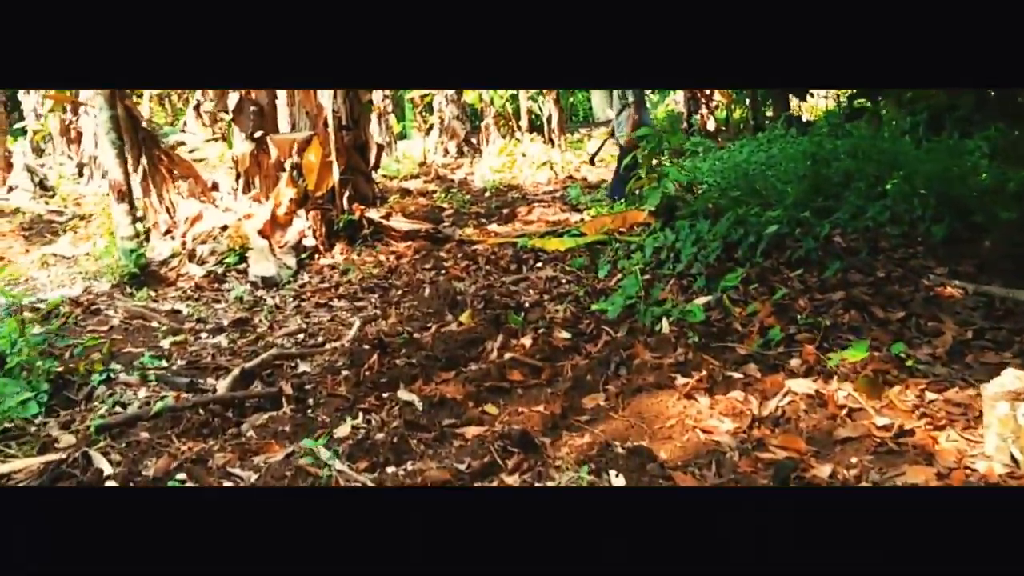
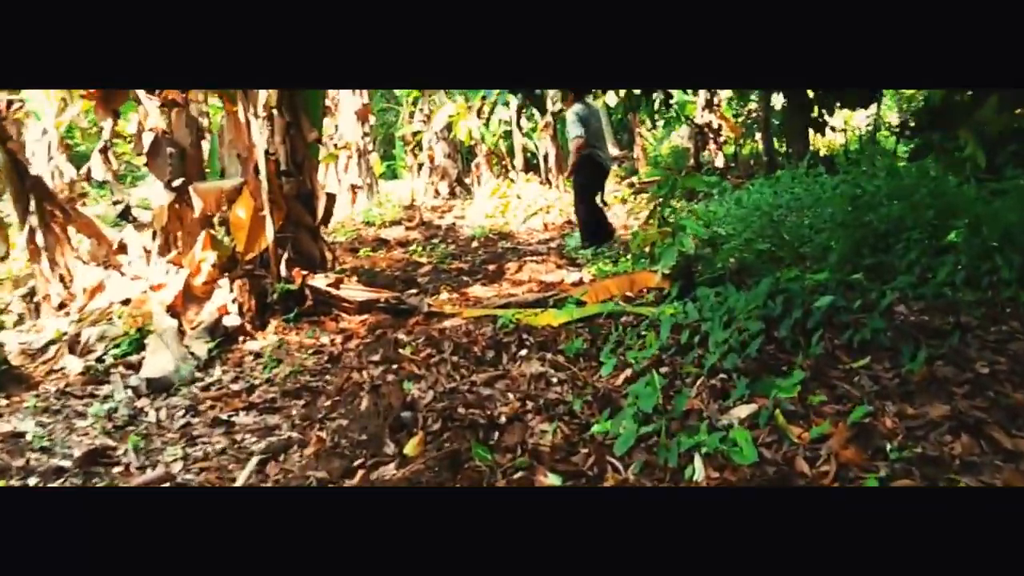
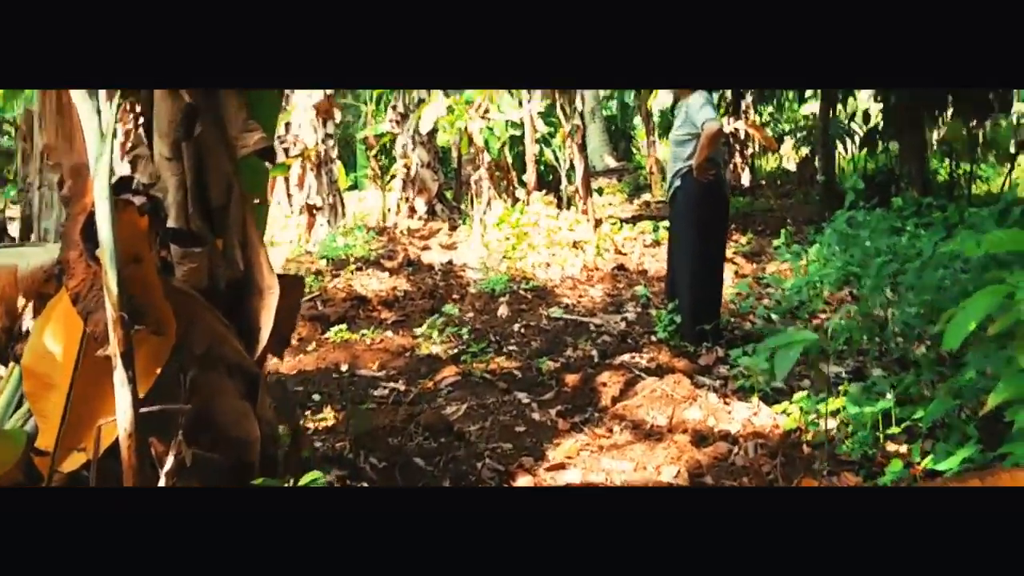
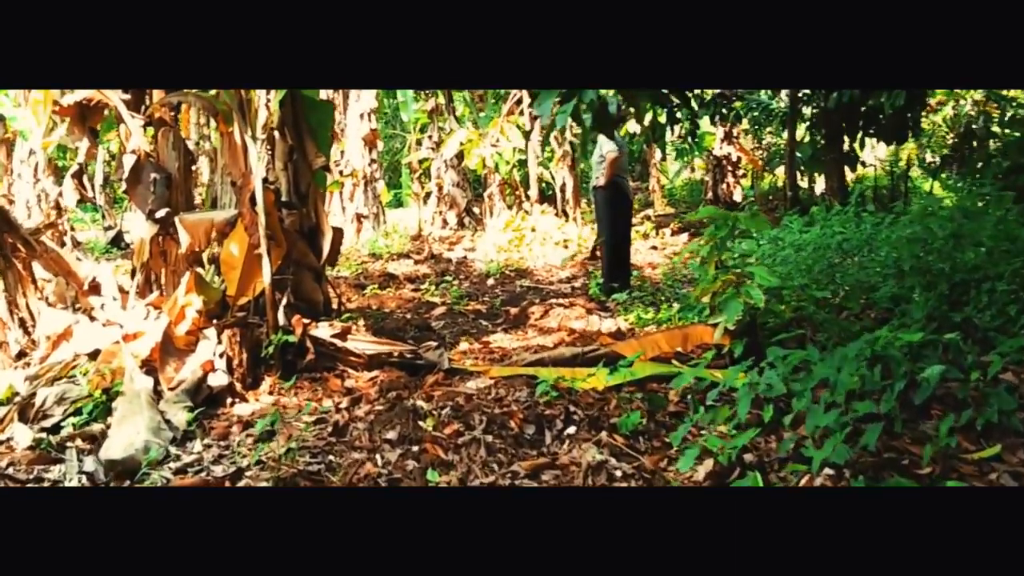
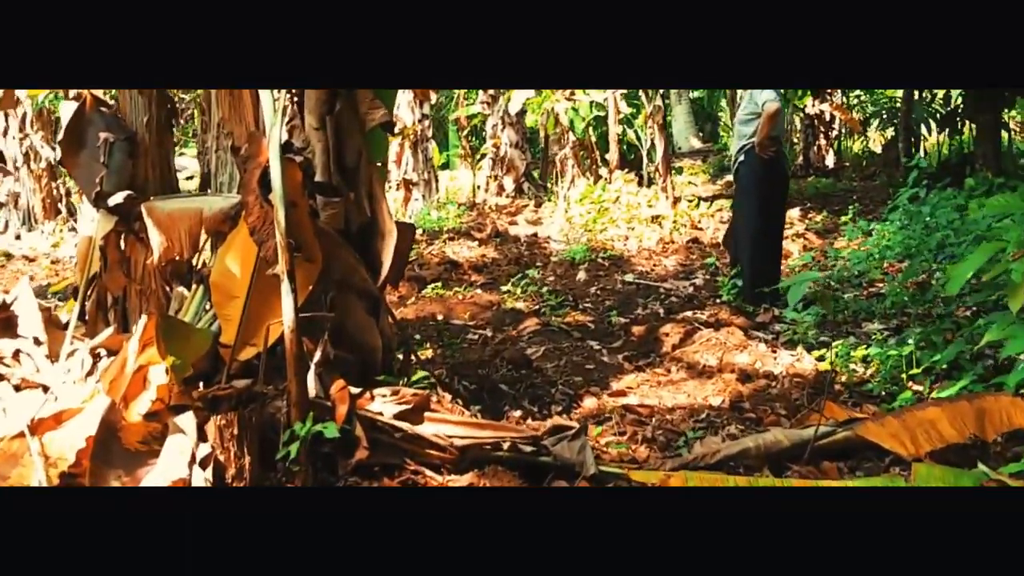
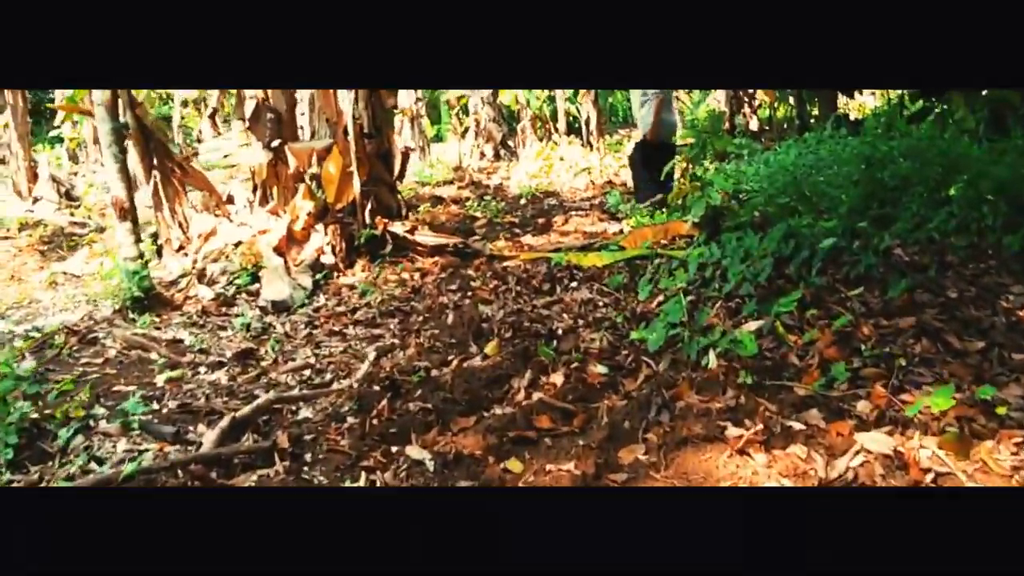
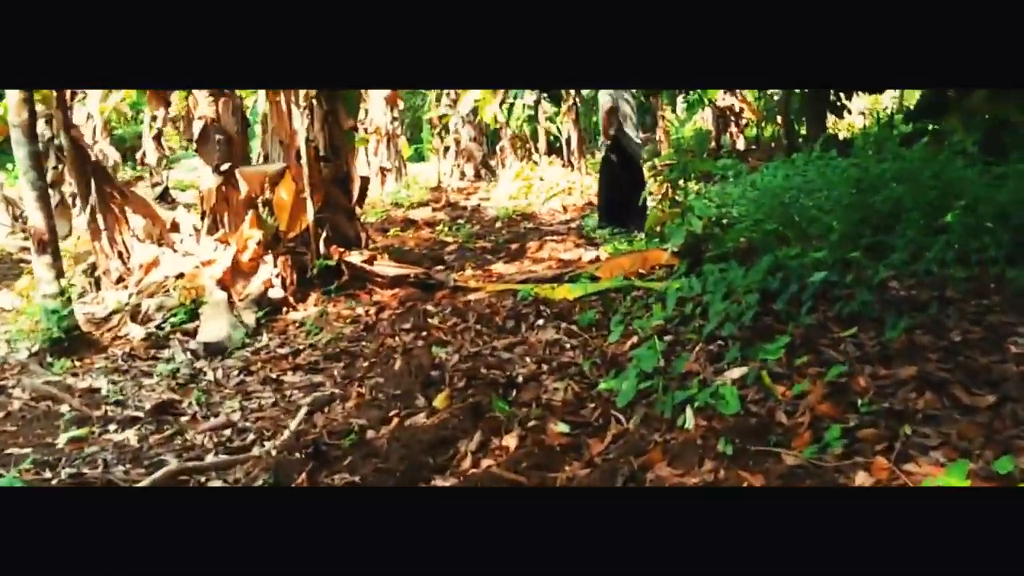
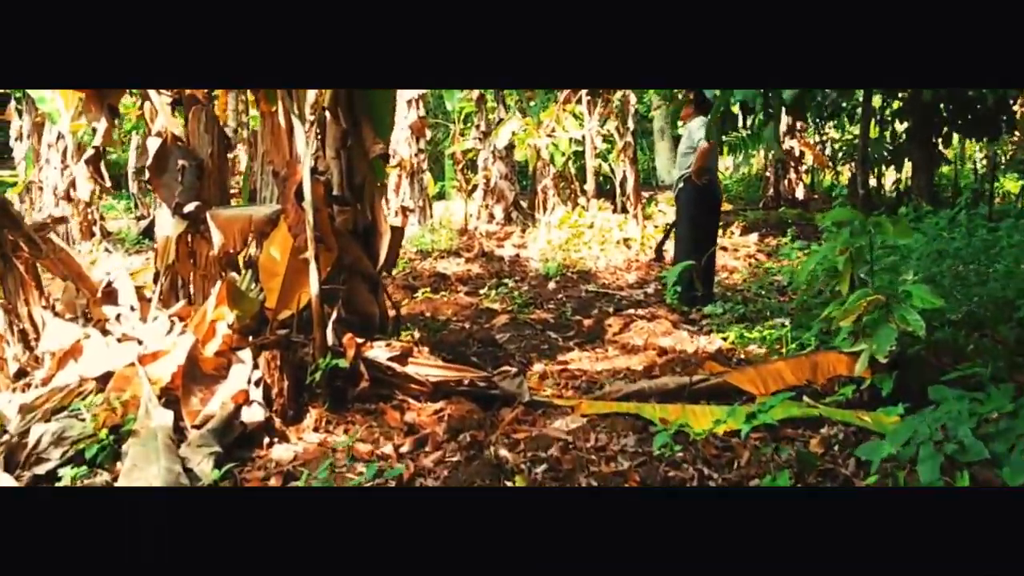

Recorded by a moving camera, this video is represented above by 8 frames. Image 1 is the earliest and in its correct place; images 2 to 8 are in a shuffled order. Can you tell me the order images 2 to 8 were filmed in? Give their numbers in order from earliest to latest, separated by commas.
6, 7, 2, 4, 8, 5, 3
